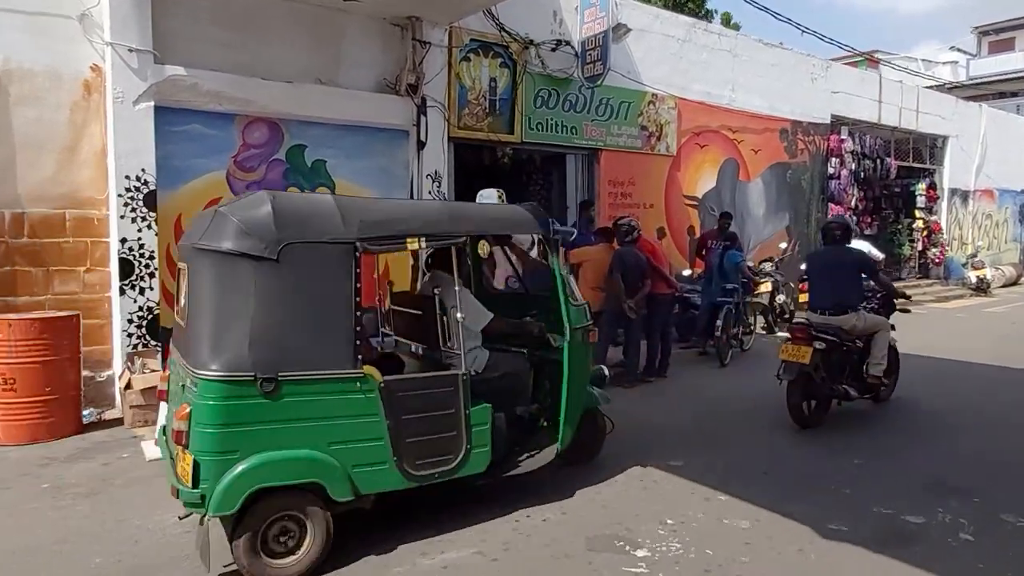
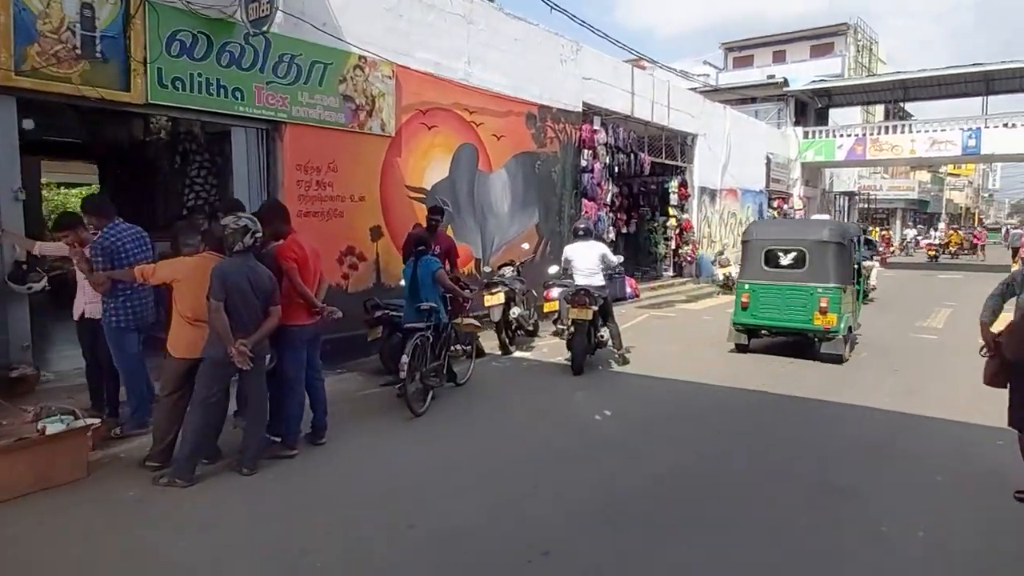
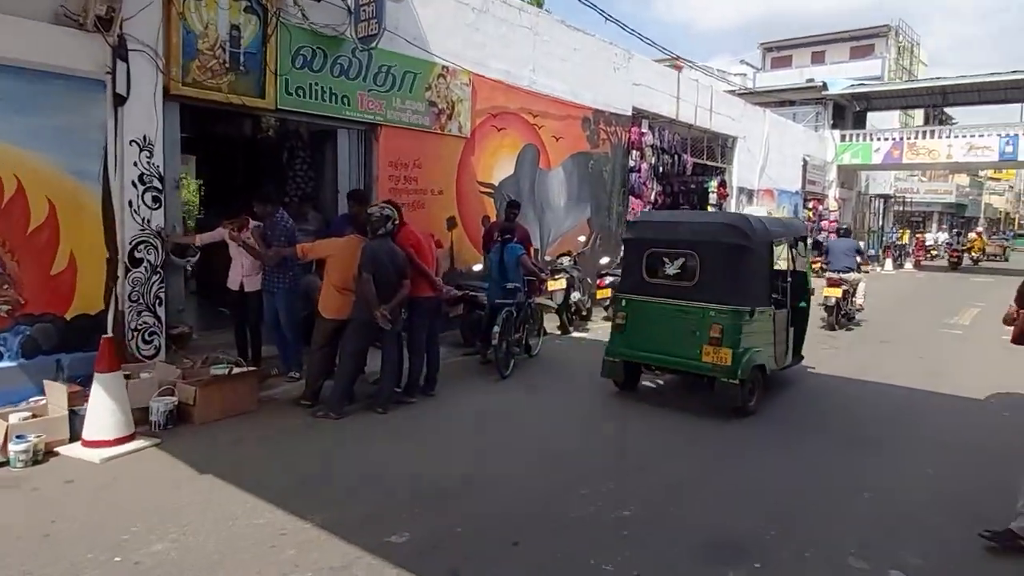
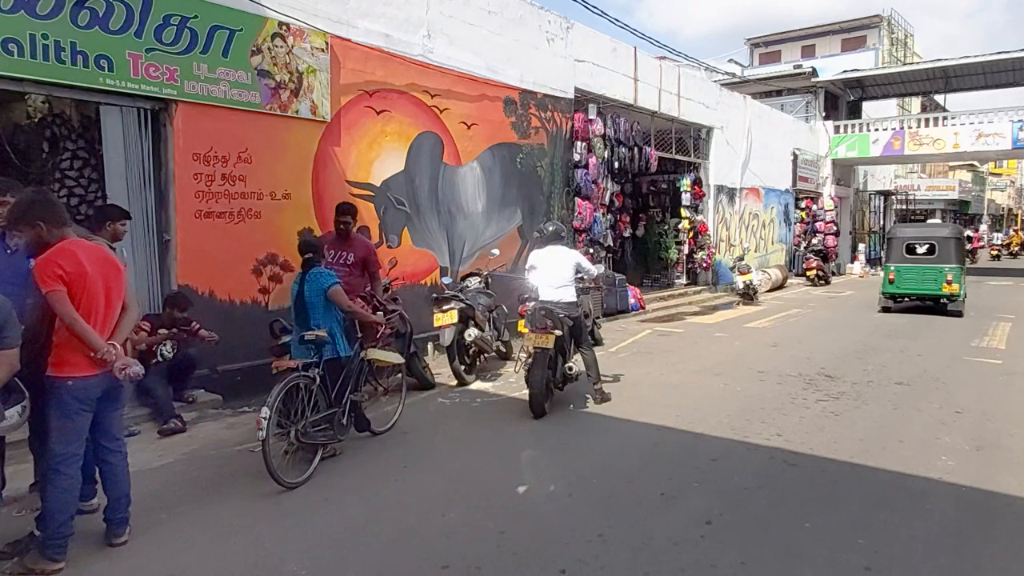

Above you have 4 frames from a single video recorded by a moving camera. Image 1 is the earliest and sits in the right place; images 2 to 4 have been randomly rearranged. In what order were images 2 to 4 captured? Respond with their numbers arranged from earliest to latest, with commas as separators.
3, 2, 4
